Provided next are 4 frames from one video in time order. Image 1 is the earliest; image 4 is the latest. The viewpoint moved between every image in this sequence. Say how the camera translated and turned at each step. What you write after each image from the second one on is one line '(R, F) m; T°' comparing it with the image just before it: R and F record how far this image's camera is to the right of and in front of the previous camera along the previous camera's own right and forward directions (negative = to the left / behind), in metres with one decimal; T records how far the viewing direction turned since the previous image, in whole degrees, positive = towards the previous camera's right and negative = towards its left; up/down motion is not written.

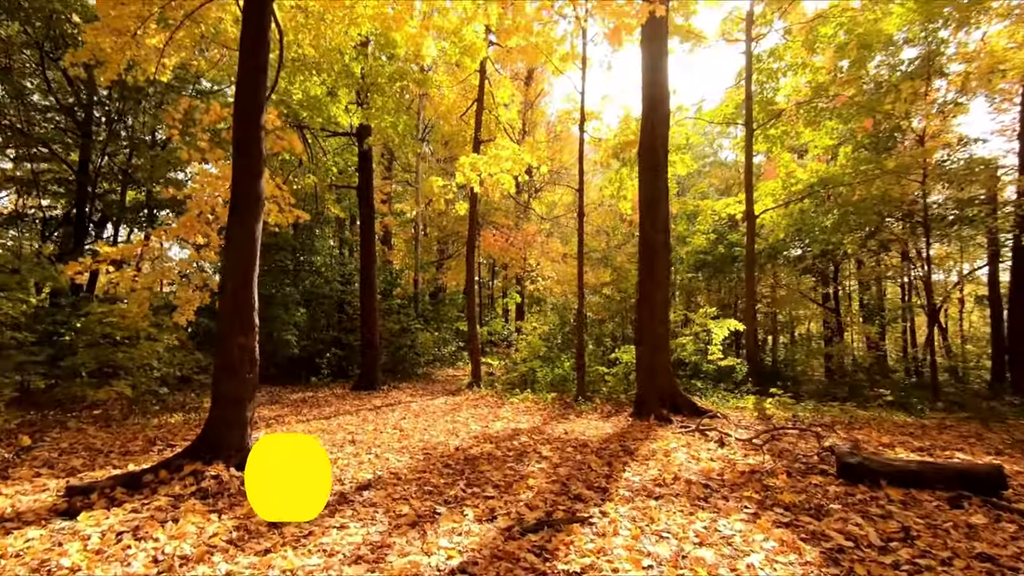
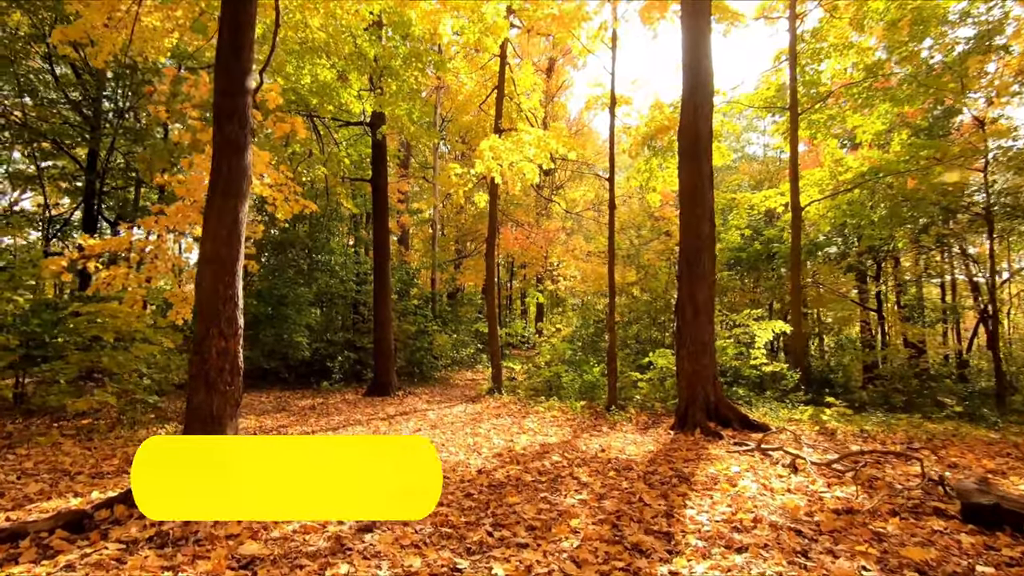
(-0.1, +0.8) m; -2°
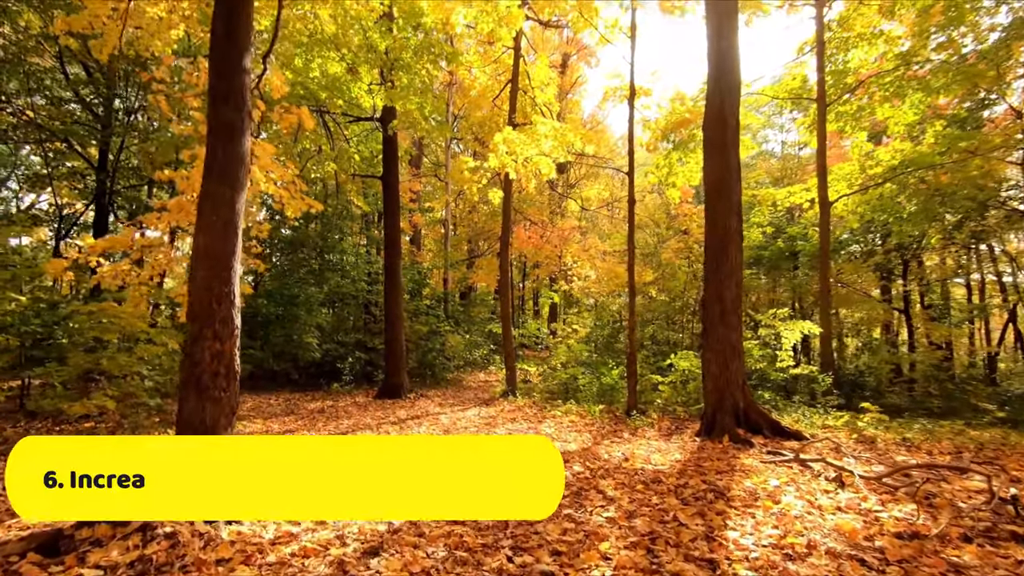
(-0.1, +0.3) m; -1°
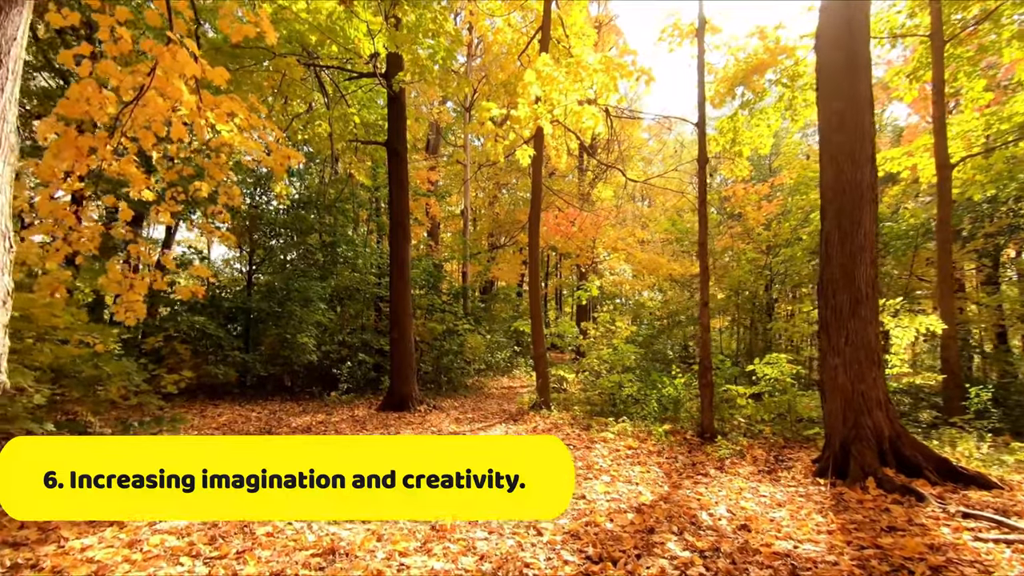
(-0.2, +2.0) m; -2°
